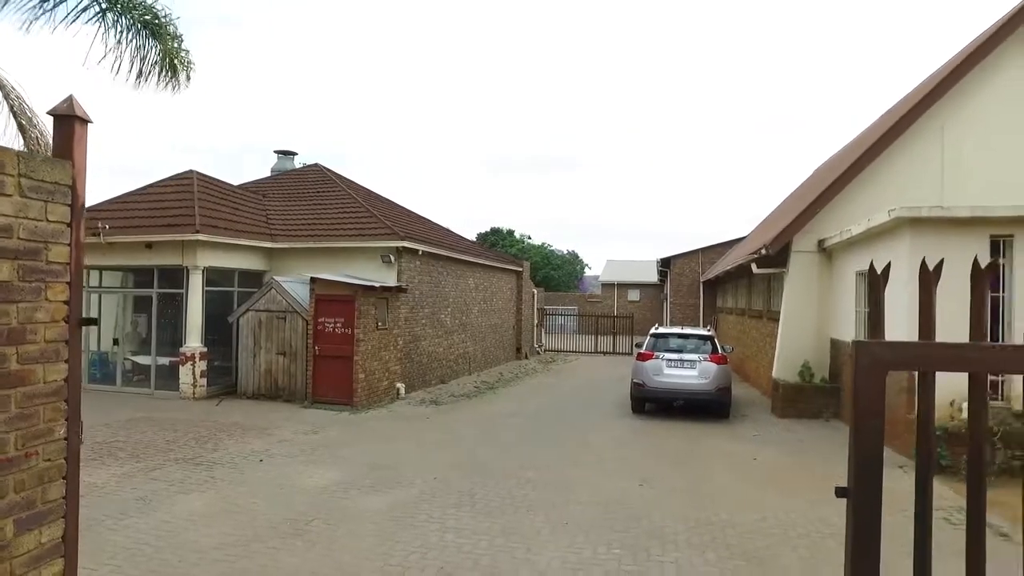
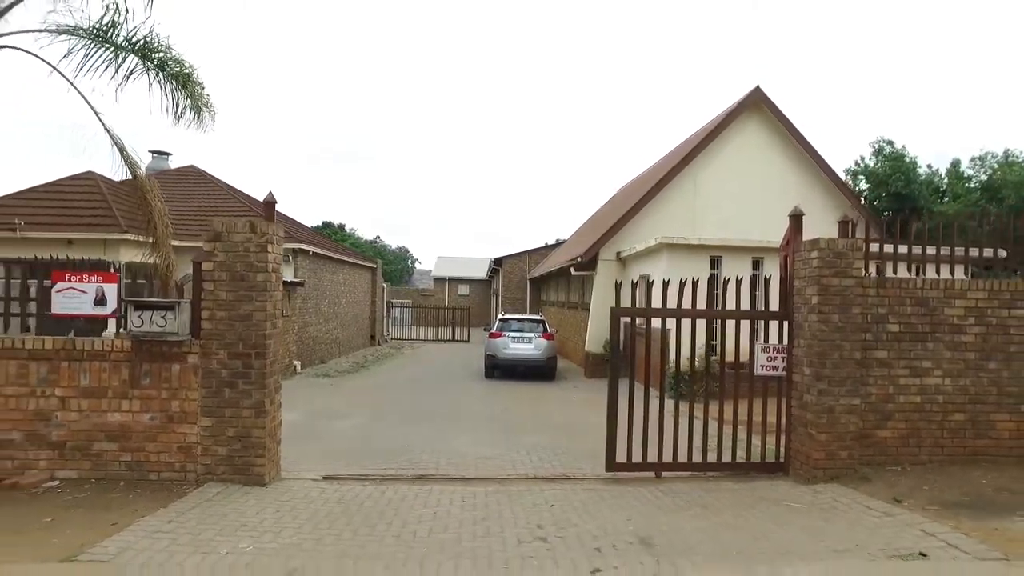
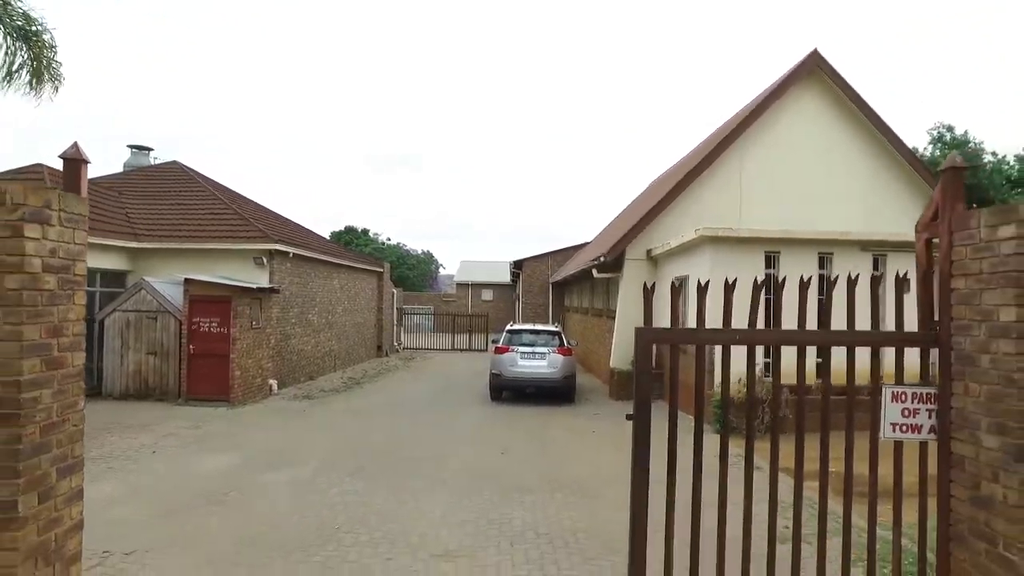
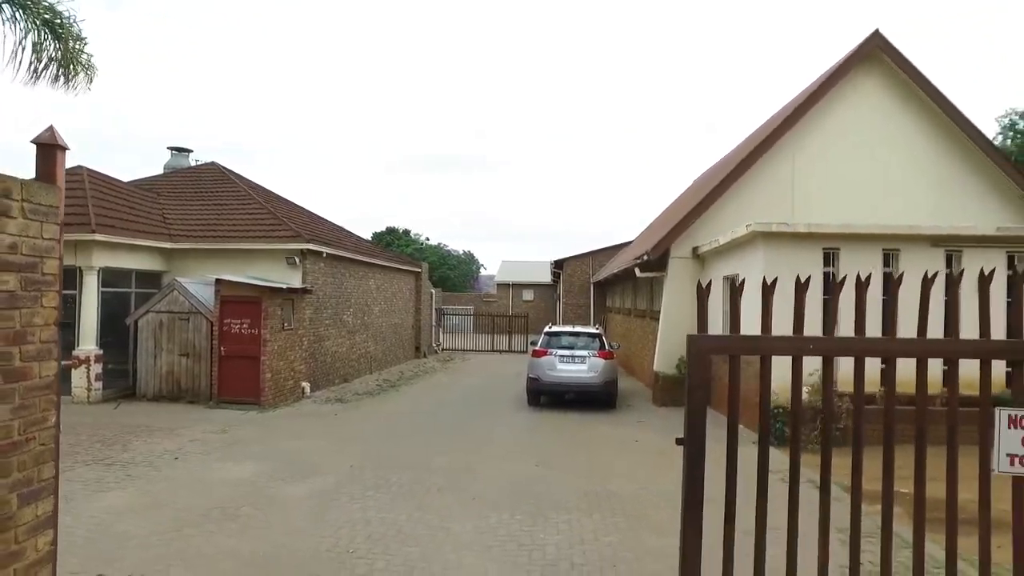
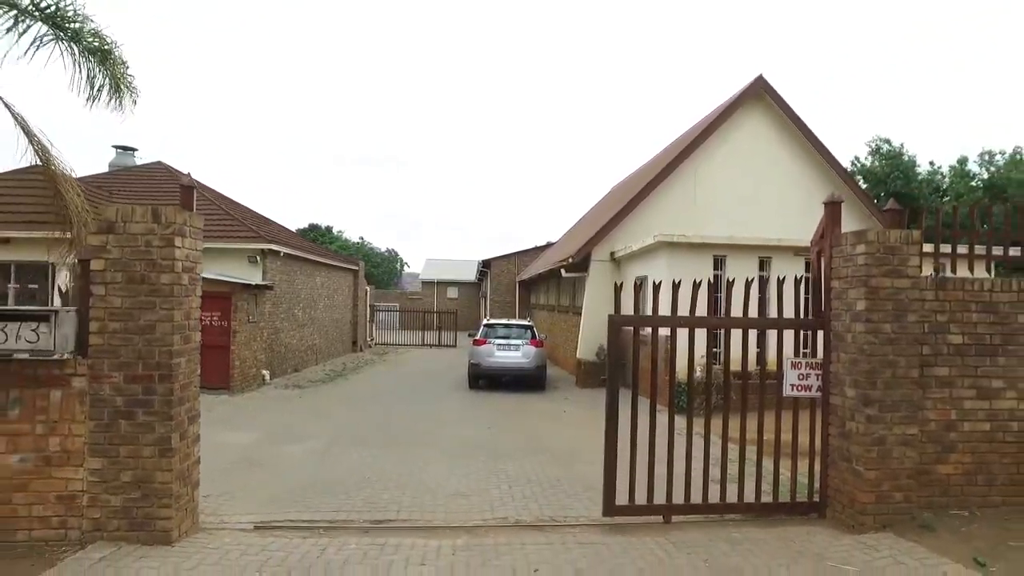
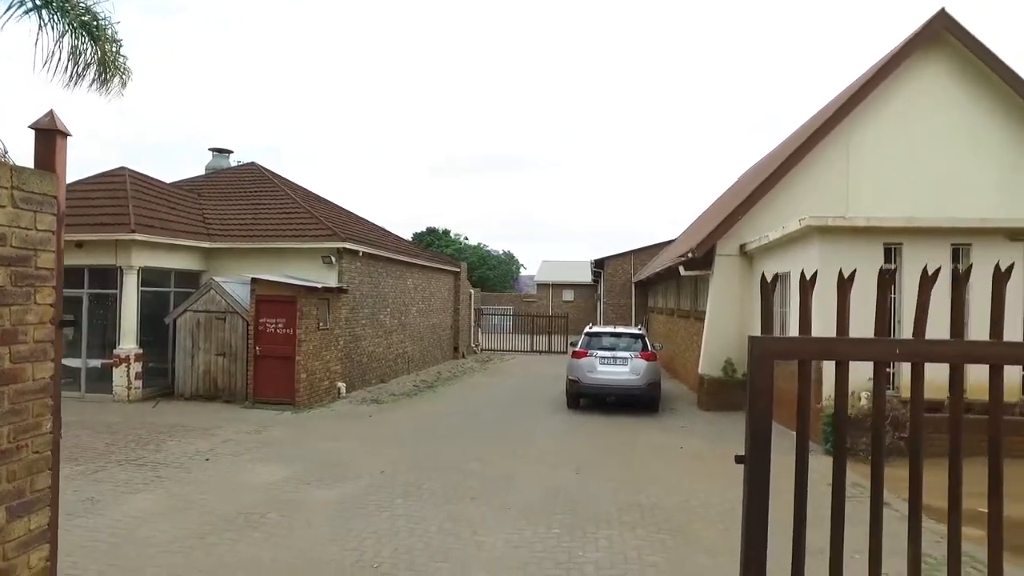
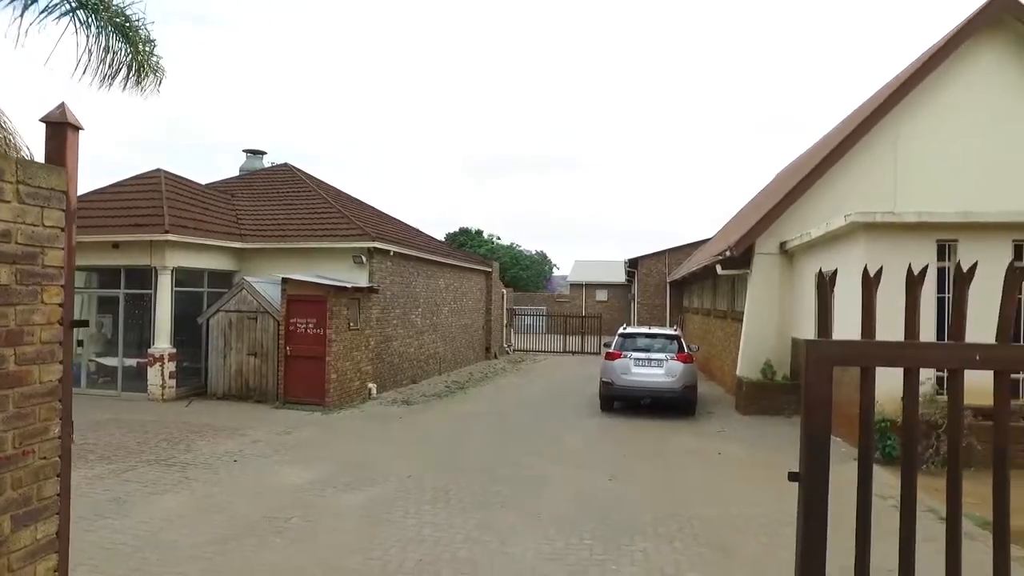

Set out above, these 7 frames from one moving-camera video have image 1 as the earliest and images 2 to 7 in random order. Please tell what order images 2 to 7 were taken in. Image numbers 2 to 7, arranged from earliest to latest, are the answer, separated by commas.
7, 6, 4, 3, 5, 2
